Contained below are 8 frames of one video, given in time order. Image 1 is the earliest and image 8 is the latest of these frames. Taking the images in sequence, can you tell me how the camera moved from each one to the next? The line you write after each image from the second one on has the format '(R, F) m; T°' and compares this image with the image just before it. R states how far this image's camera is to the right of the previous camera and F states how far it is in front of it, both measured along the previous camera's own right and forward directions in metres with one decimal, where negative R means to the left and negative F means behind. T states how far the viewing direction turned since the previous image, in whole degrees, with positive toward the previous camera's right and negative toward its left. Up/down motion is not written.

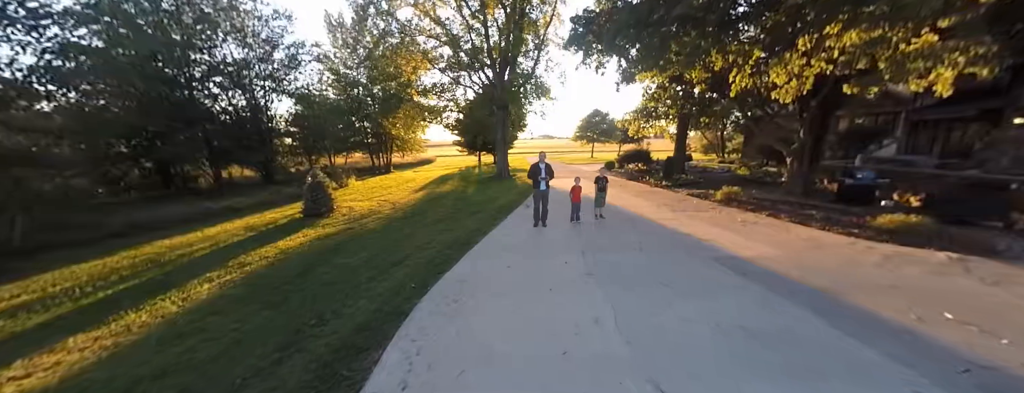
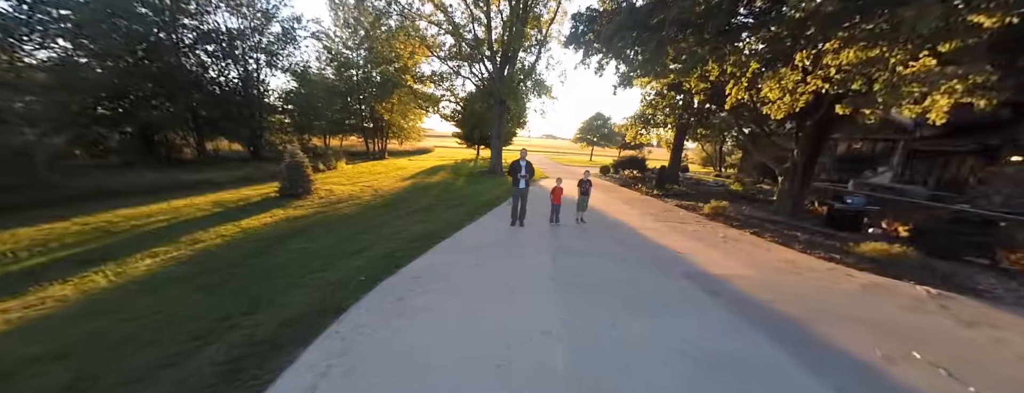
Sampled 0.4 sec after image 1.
(+0.5, +0.2) m; 0°
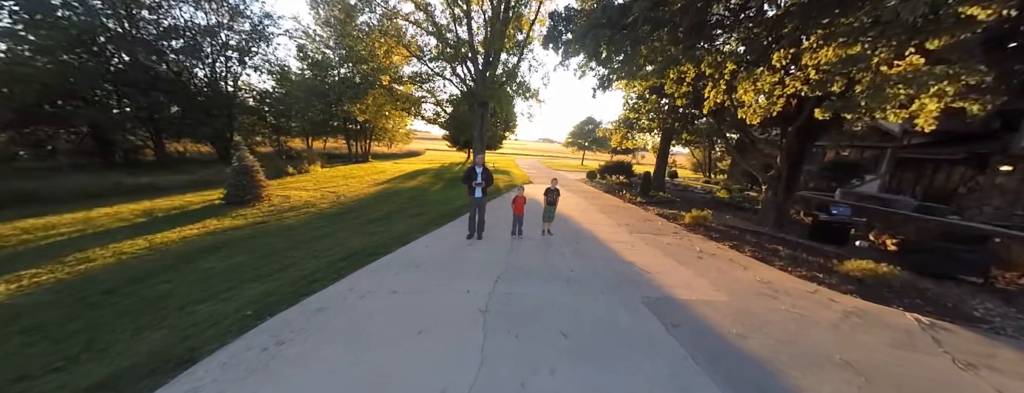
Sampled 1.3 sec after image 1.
(+0.8, +0.6) m; +1°
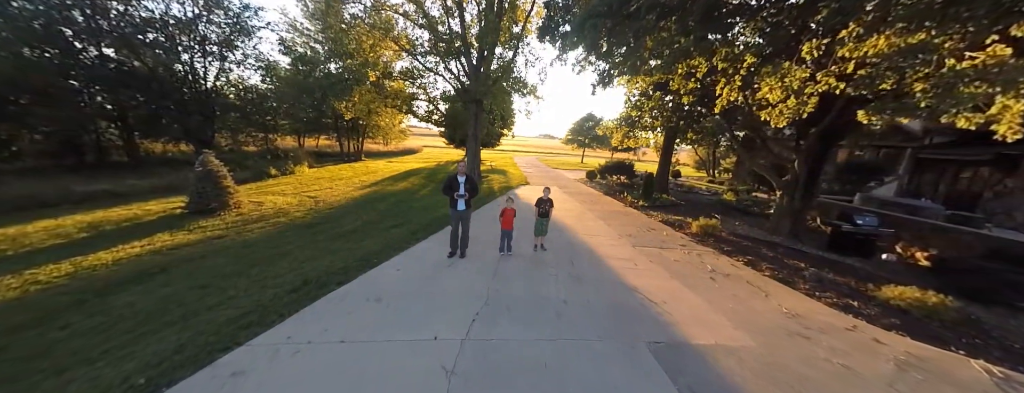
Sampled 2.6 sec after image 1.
(+0.2, +0.7) m; 0°
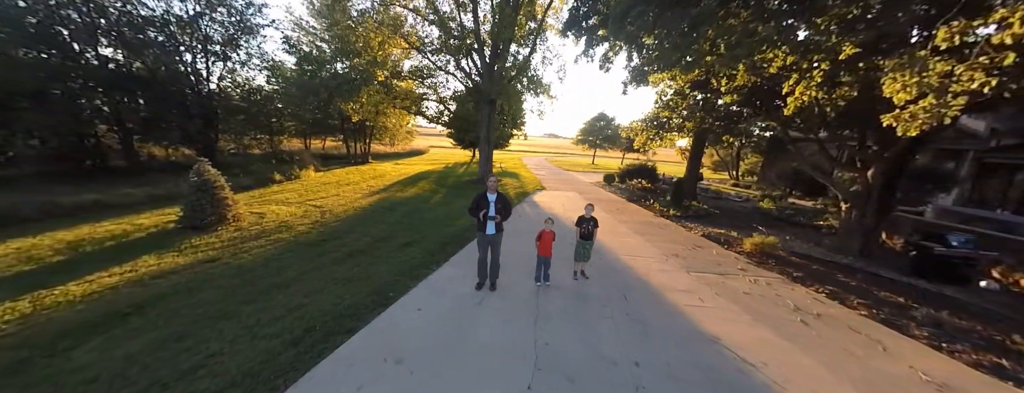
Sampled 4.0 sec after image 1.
(-0.5, +0.9) m; -1°
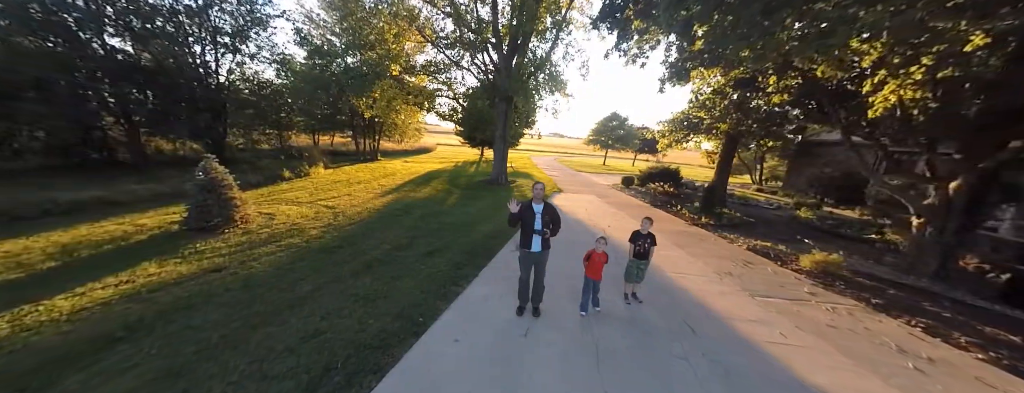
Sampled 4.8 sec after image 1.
(-0.6, +0.6) m; -1°
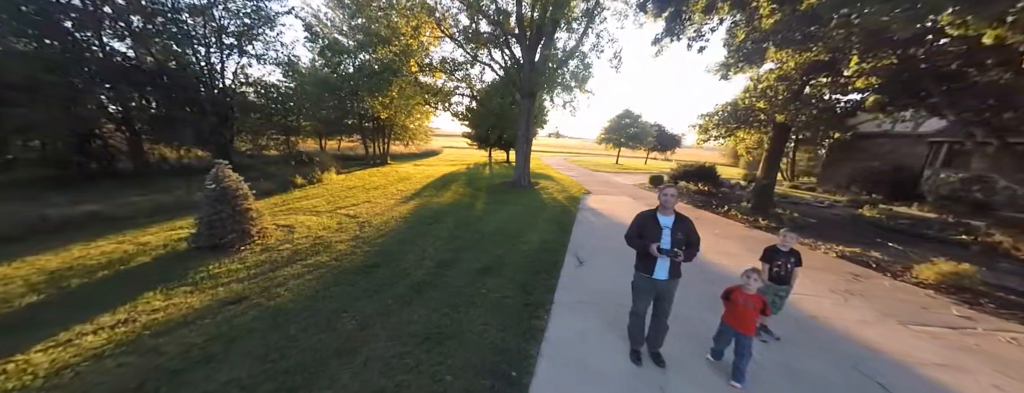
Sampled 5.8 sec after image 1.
(-1.1, +0.9) m; 0°
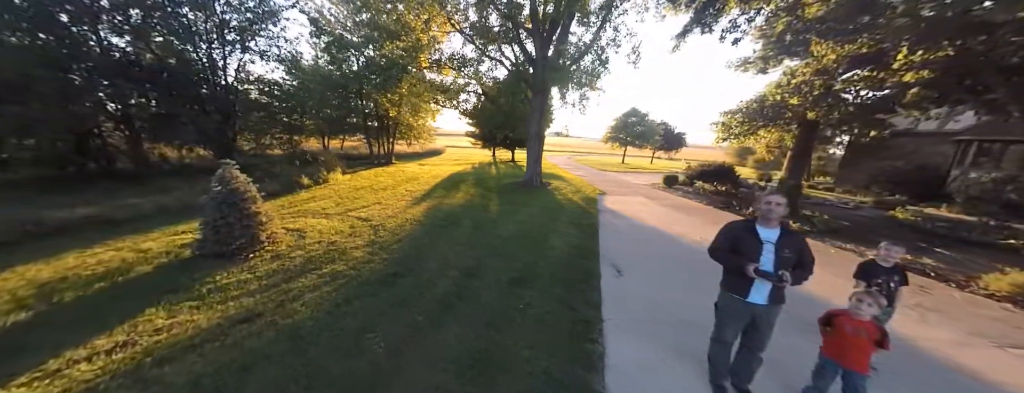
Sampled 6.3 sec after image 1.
(-0.6, +0.4) m; 0°
